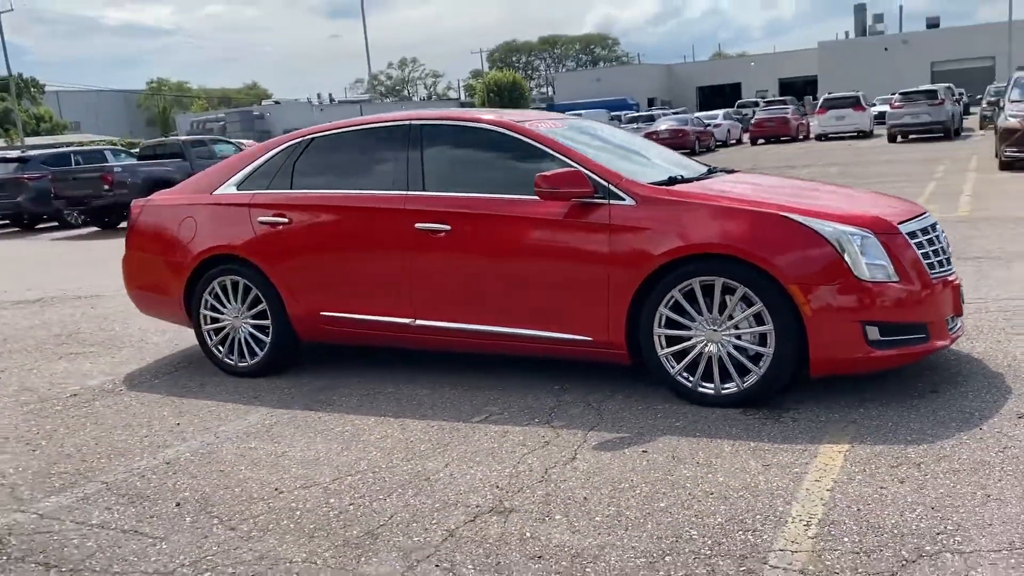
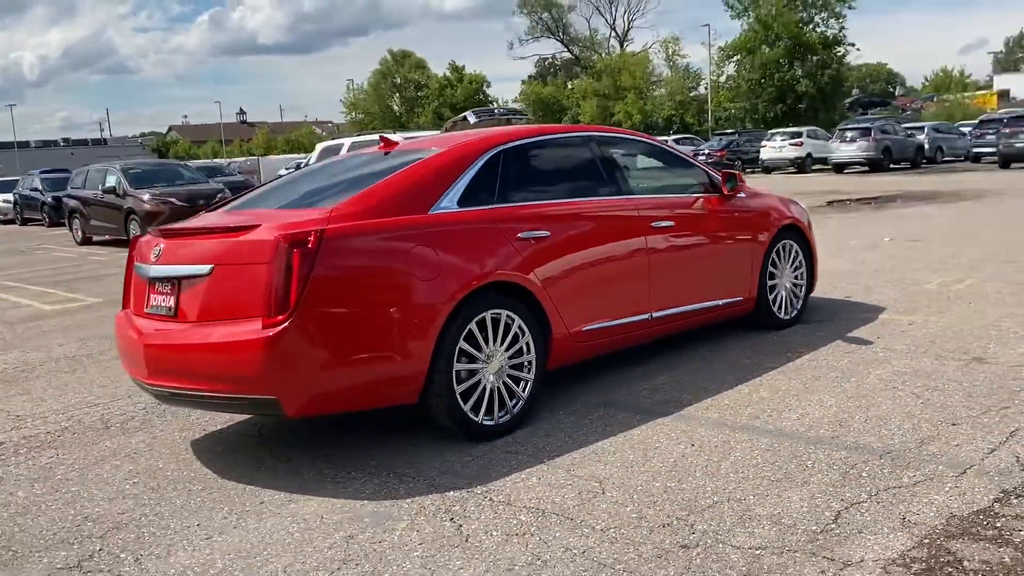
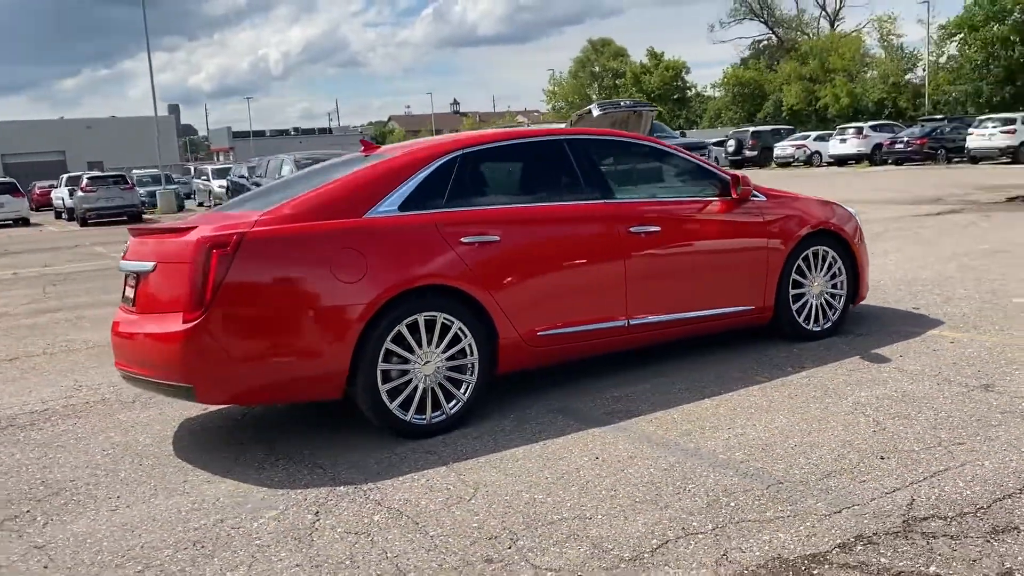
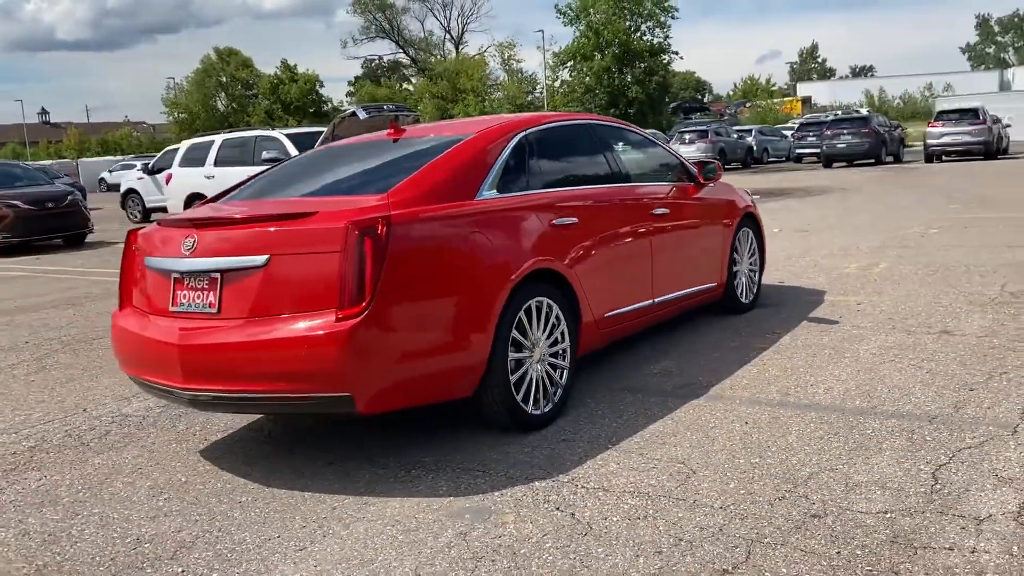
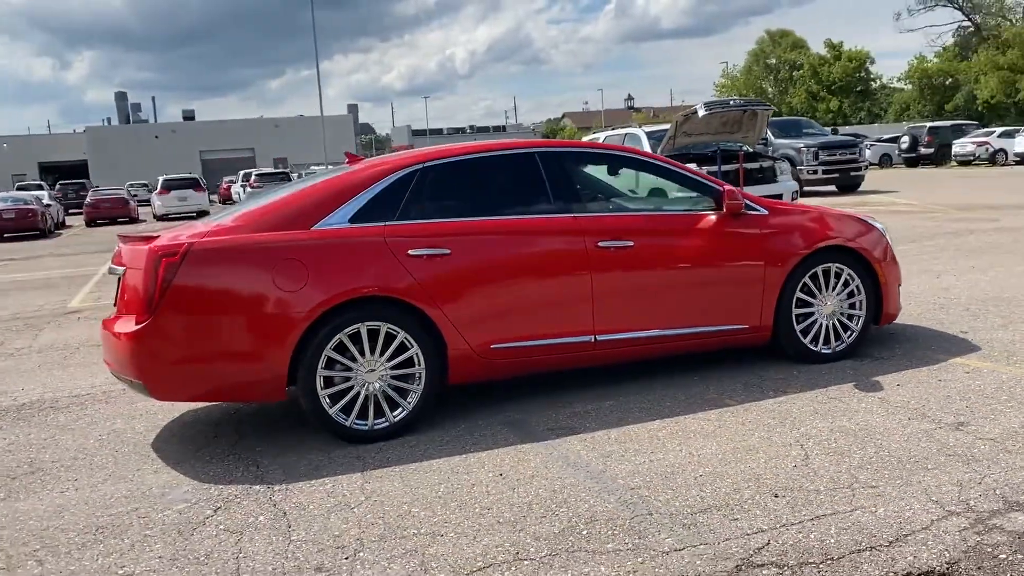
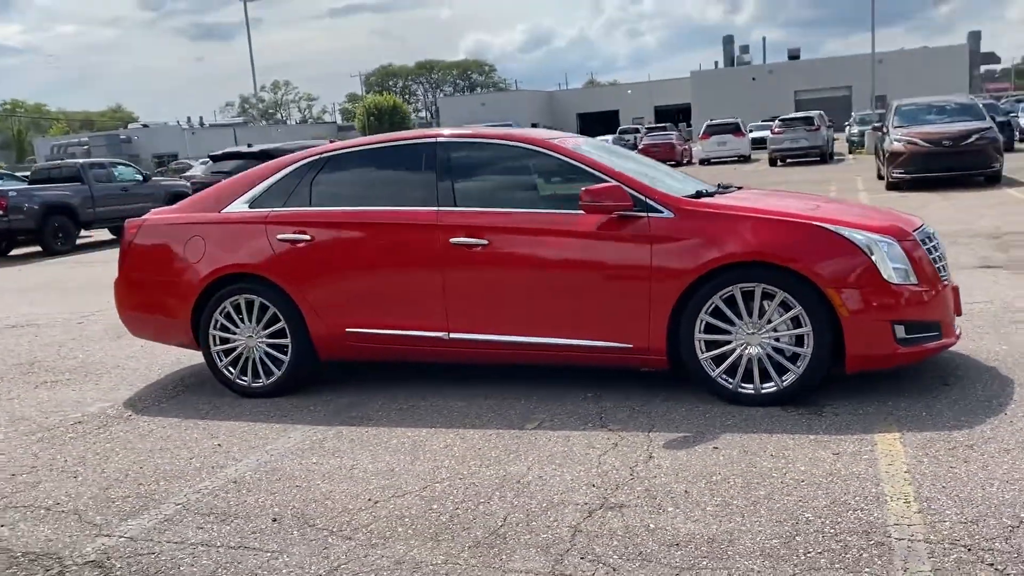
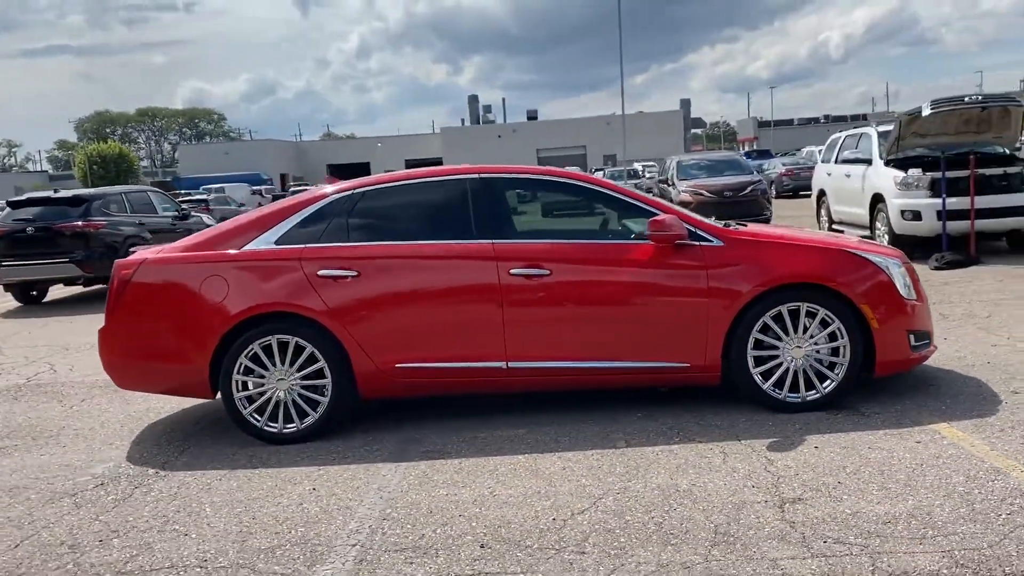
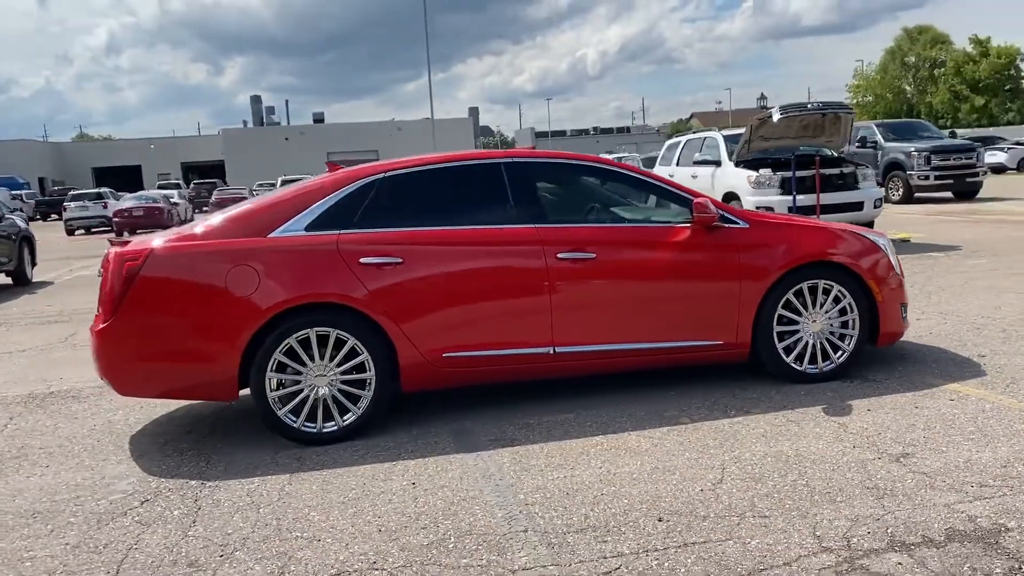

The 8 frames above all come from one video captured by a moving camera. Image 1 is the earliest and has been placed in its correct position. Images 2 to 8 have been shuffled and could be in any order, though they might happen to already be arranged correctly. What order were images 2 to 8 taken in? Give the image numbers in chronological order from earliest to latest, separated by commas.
6, 7, 8, 5, 3, 2, 4
